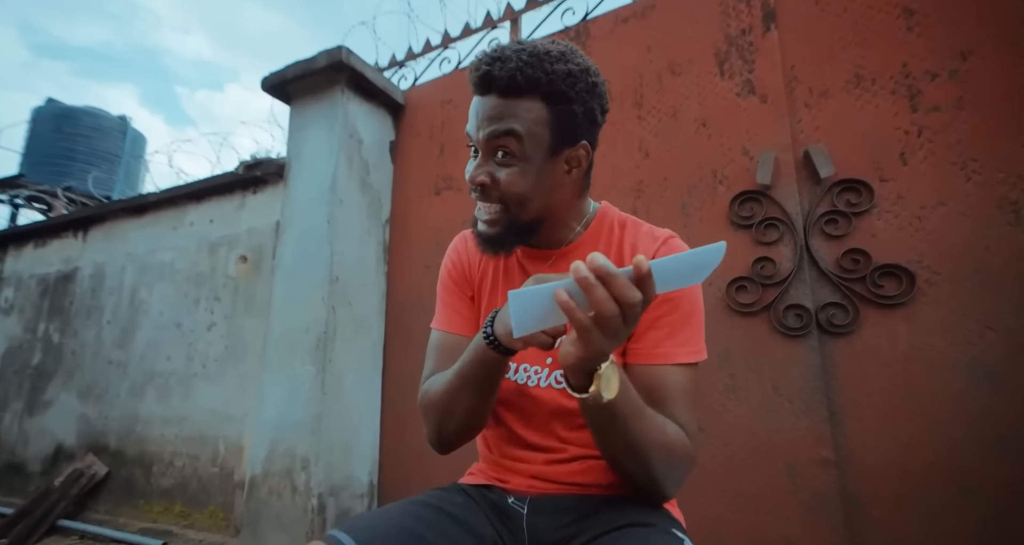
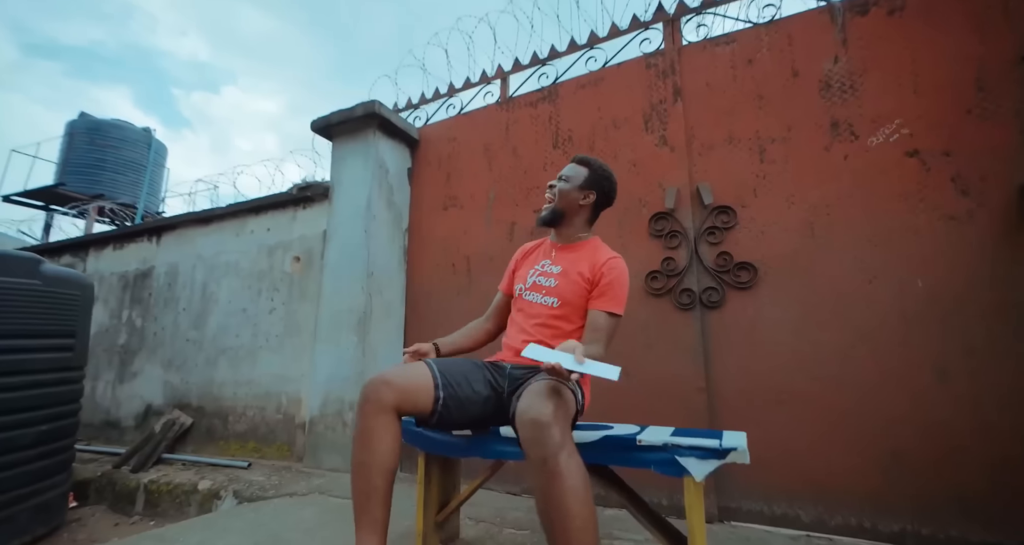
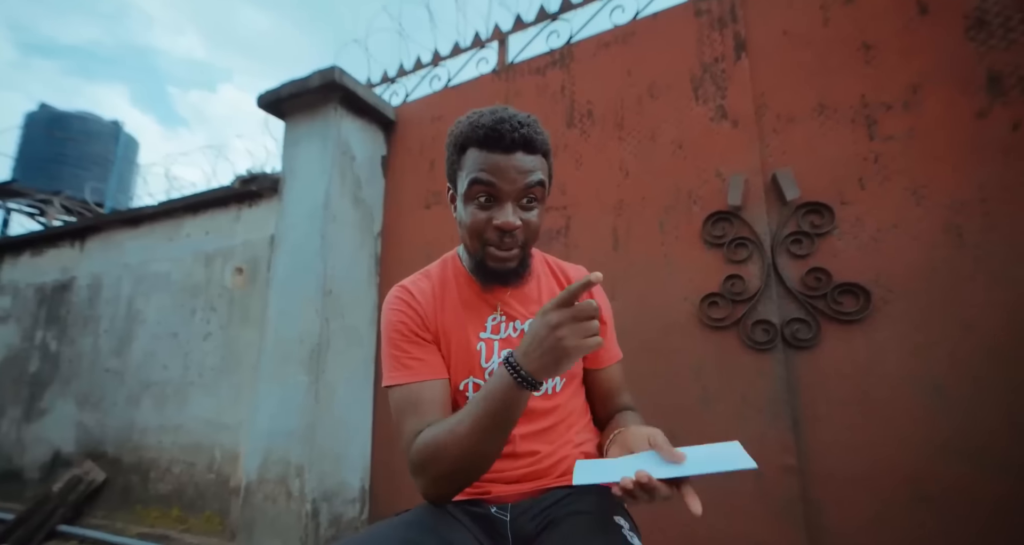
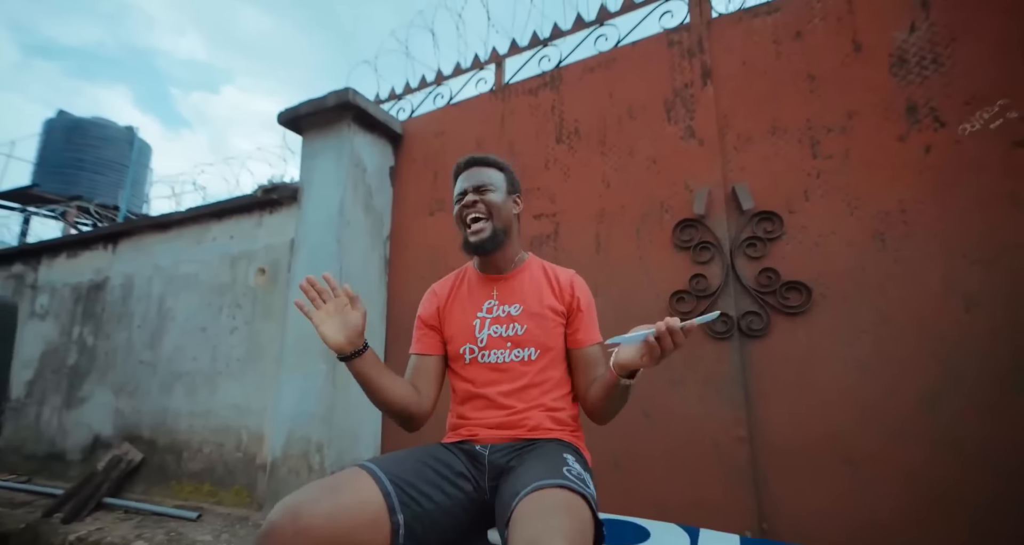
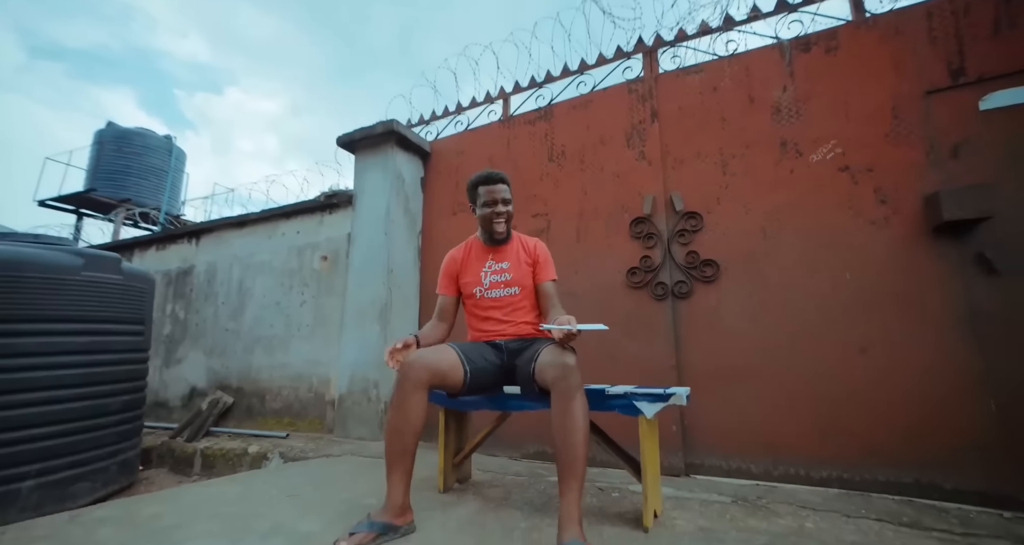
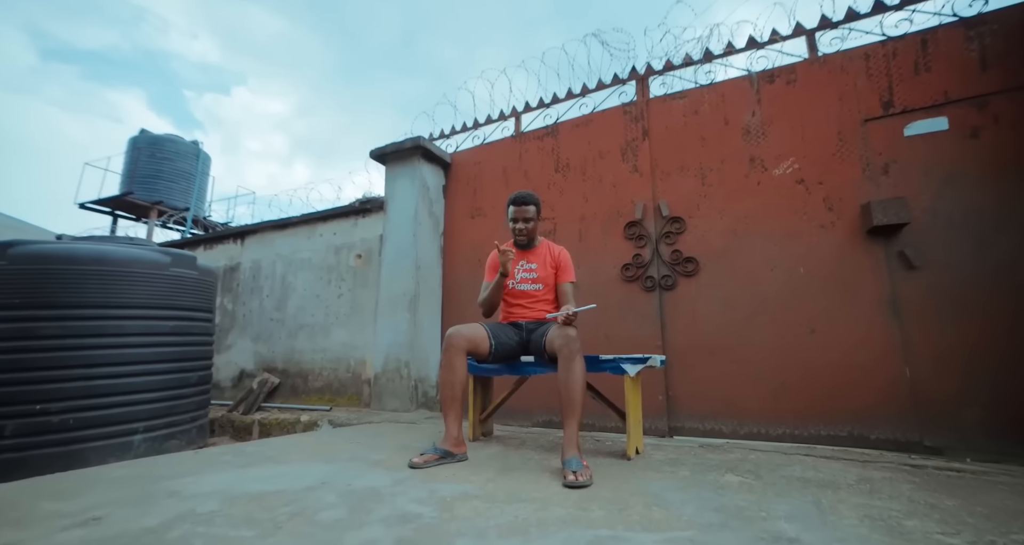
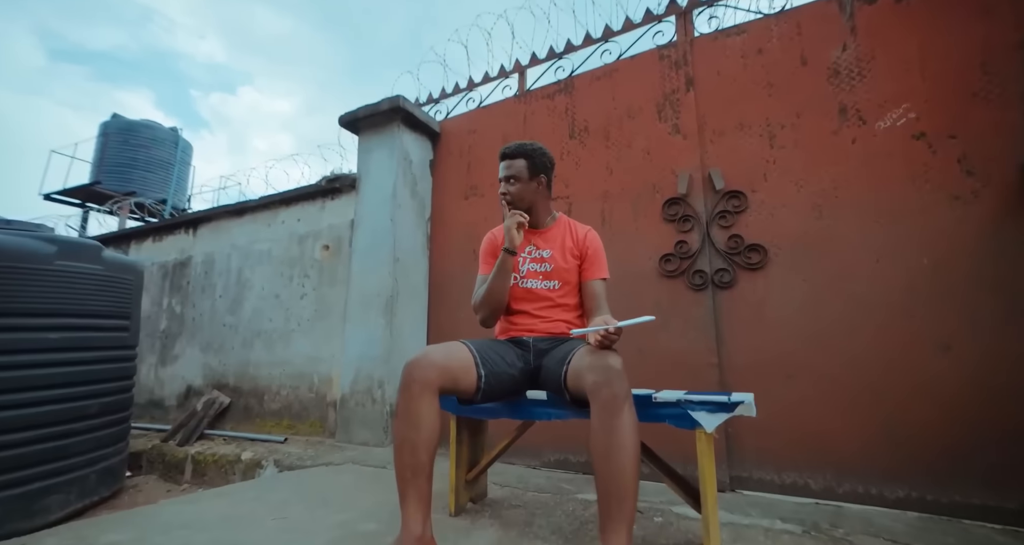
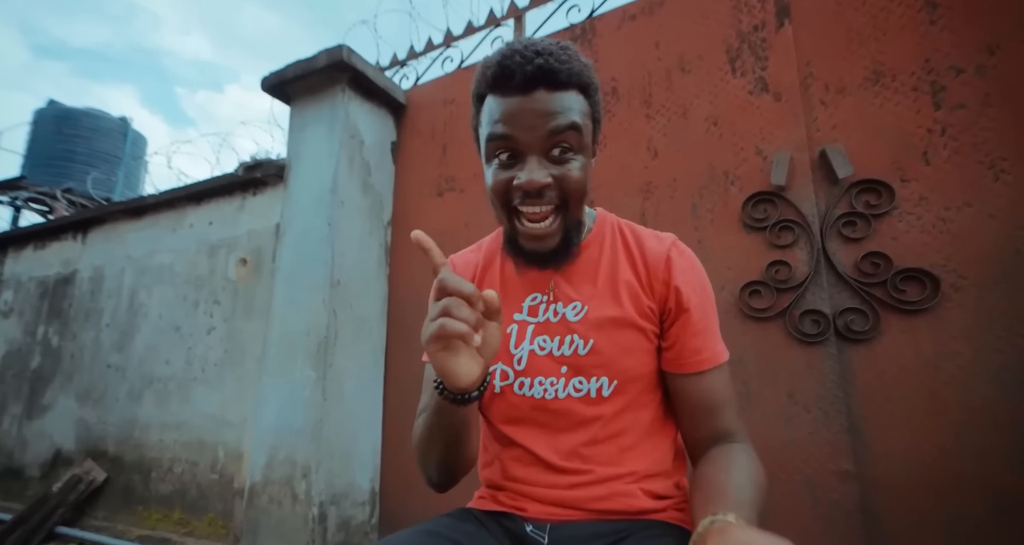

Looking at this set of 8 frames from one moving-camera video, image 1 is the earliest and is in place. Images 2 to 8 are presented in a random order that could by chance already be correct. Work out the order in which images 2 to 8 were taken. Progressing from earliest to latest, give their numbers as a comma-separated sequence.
8, 3, 4, 2, 5, 6, 7
